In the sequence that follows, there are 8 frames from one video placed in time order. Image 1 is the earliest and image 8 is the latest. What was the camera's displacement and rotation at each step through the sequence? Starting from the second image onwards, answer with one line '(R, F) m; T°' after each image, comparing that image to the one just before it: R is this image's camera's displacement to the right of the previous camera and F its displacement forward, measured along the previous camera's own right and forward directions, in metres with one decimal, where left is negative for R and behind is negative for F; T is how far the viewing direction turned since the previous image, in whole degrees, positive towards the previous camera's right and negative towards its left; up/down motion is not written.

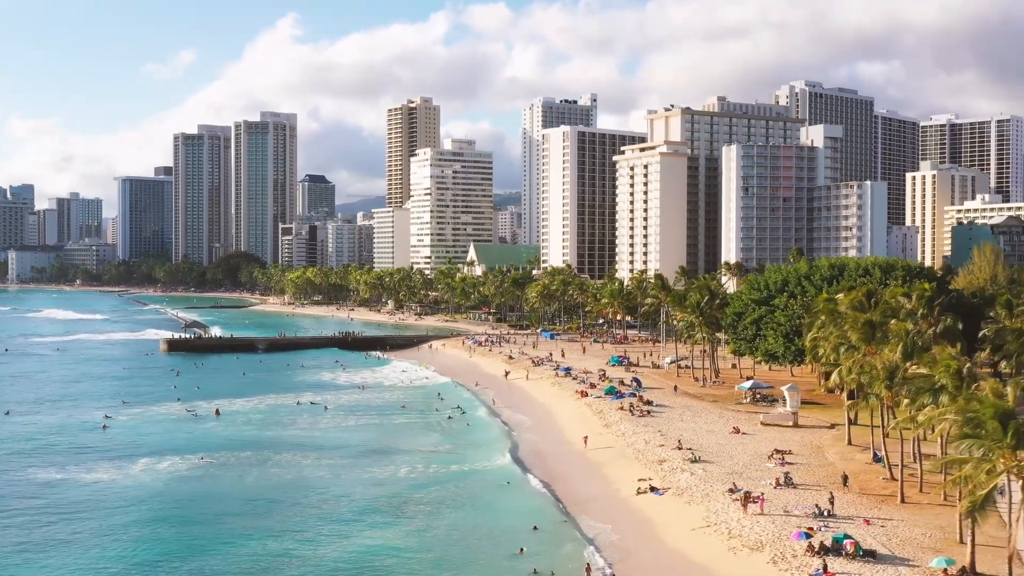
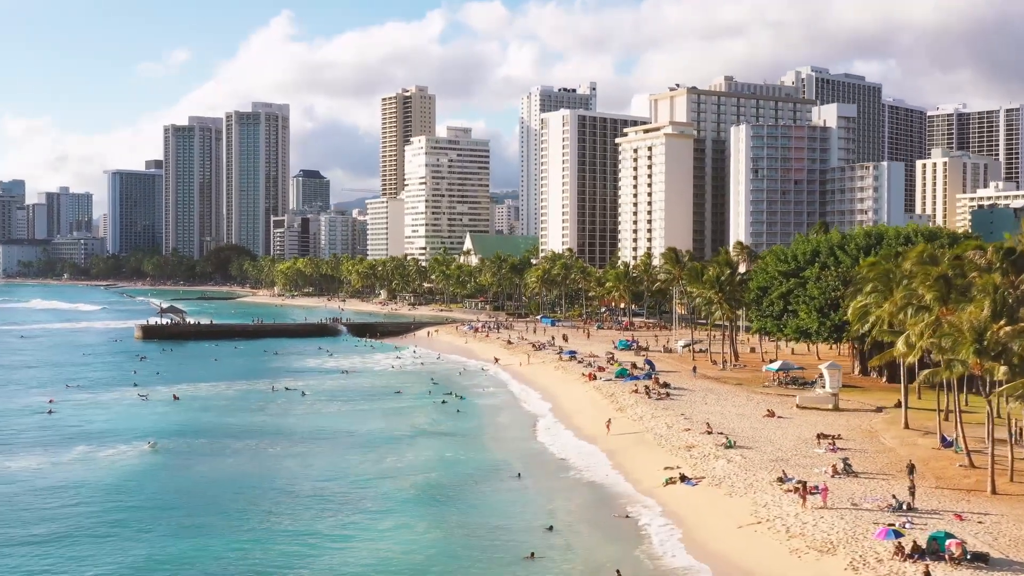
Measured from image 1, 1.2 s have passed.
(-0.2, +8.8) m; 0°
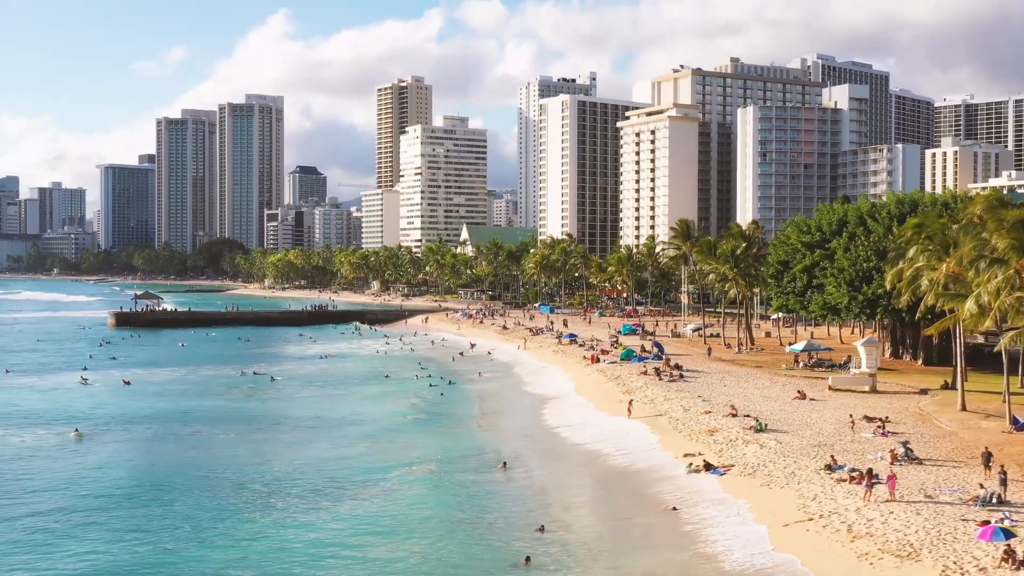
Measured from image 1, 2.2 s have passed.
(+0.3, +7.6) m; 0°
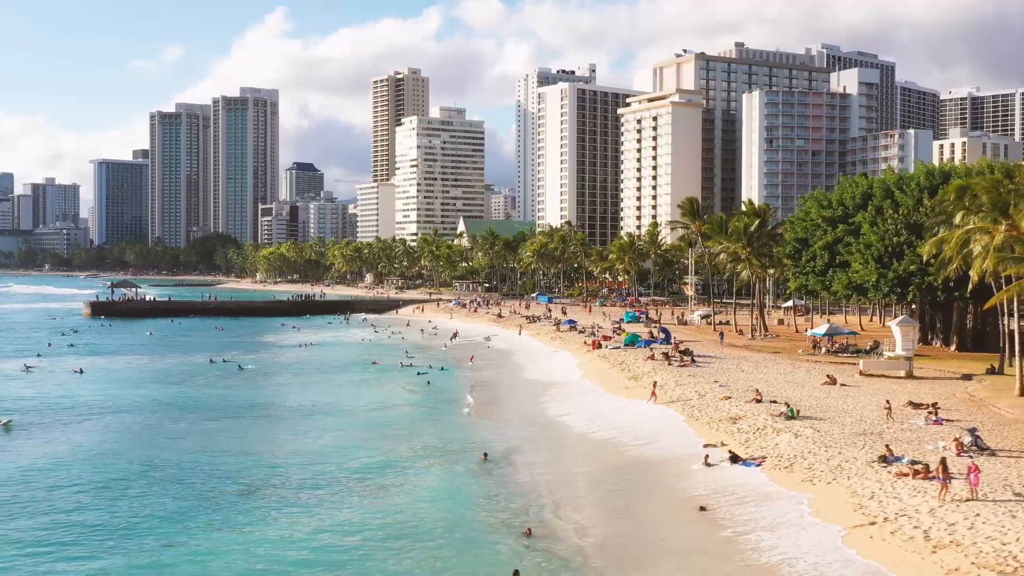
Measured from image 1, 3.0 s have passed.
(+0.3, +6.0) m; 0°
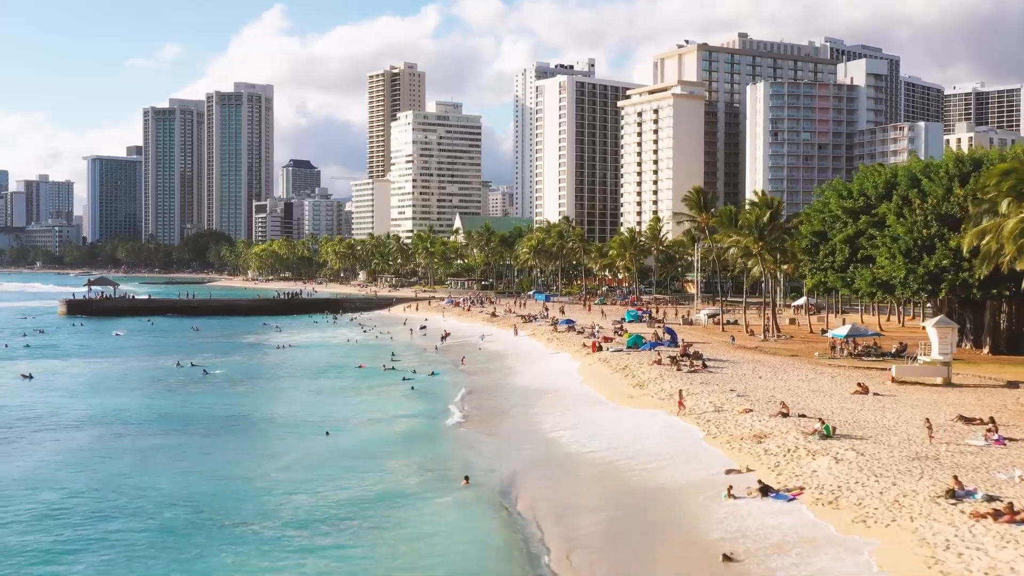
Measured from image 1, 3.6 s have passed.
(+0.3, +5.1) m; 0°
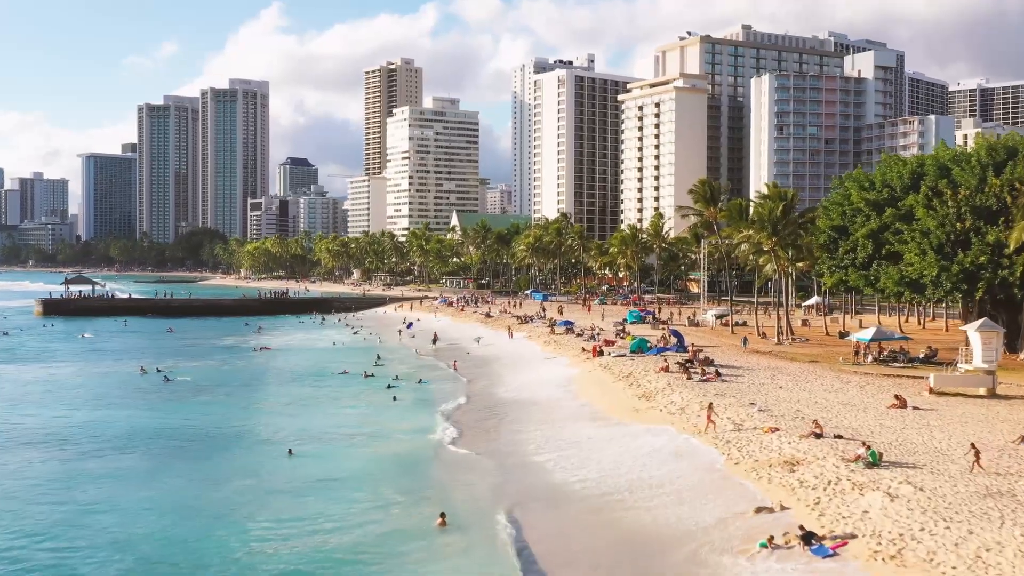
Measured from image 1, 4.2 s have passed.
(+0.3, +4.7) m; 0°
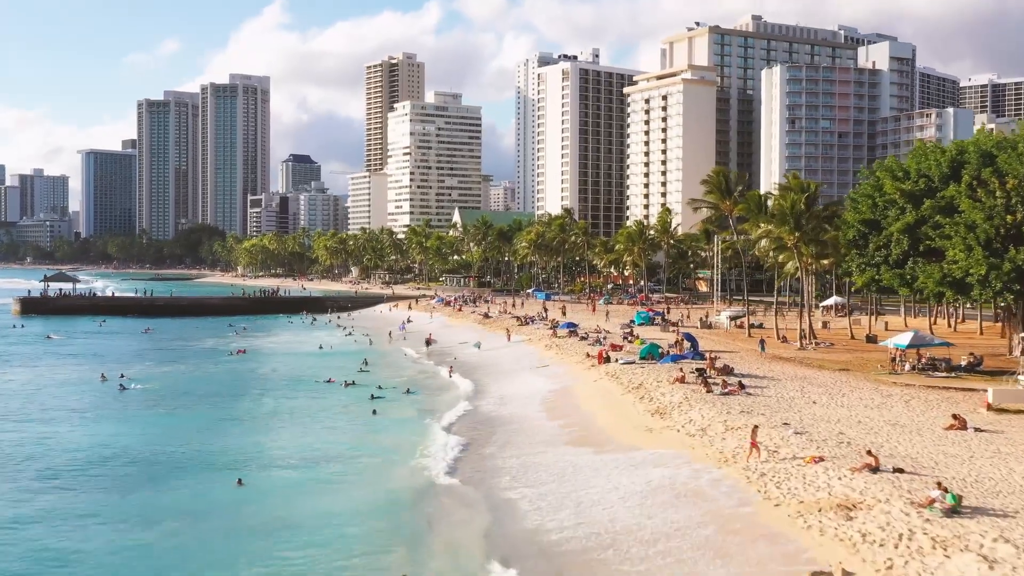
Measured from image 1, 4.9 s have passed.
(+0.3, +5.0) m; 0°
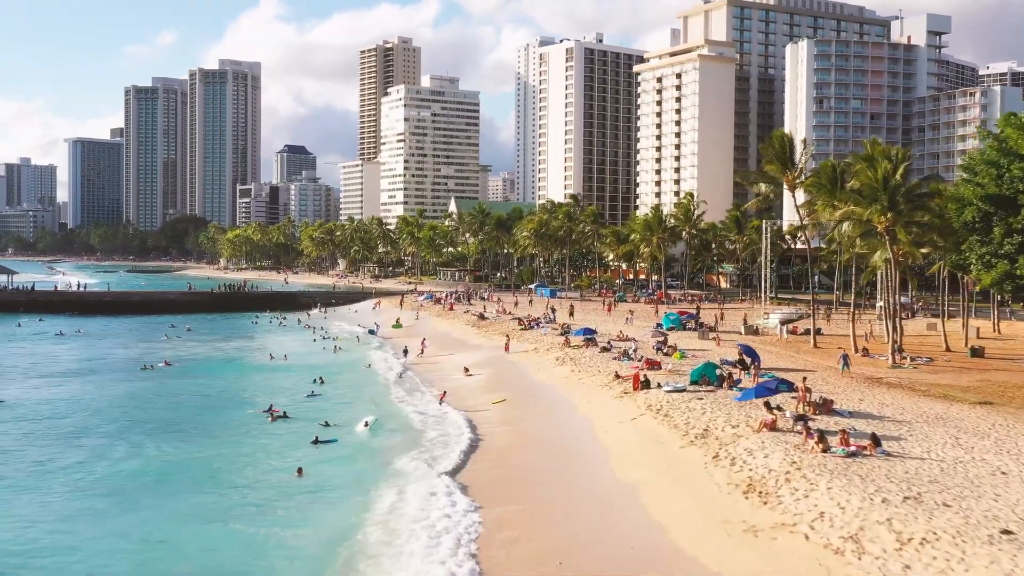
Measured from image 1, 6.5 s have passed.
(-0.1, +13.1) m; 0°
